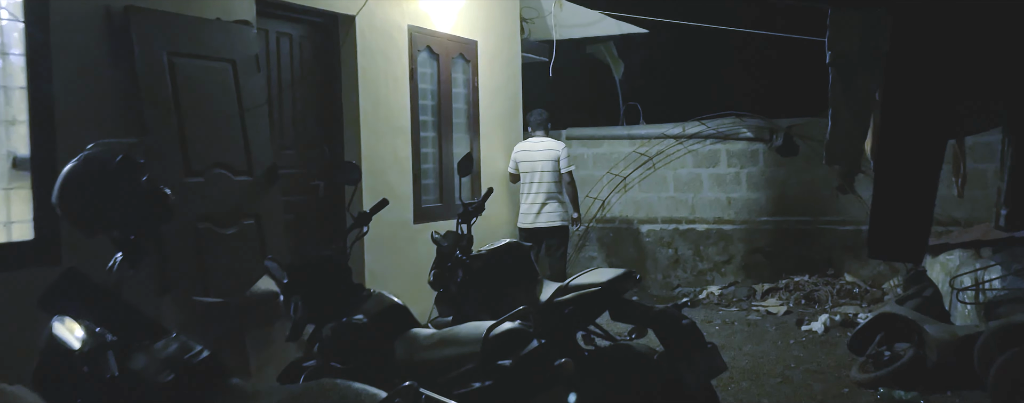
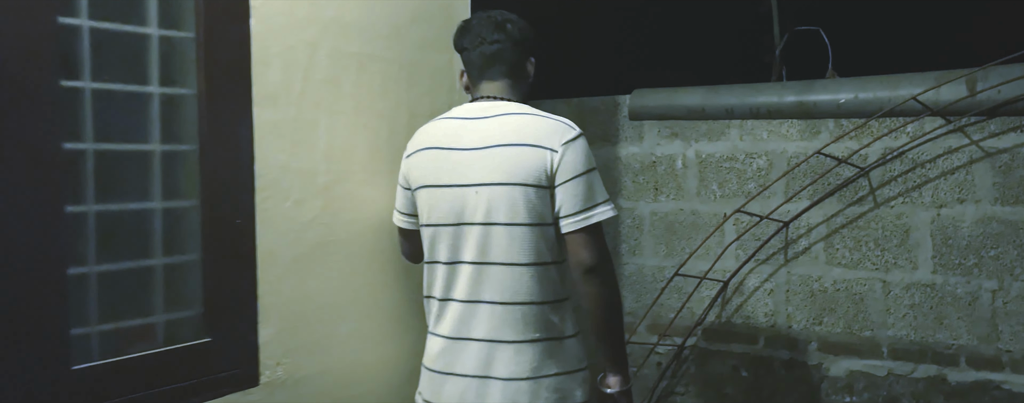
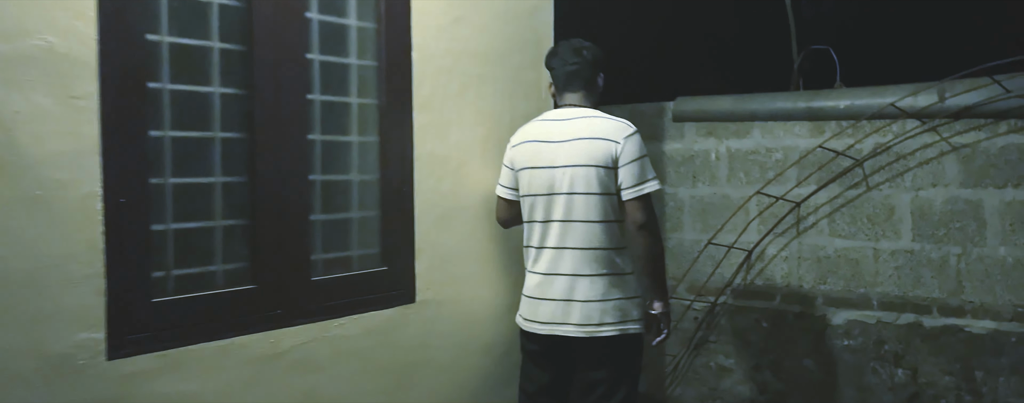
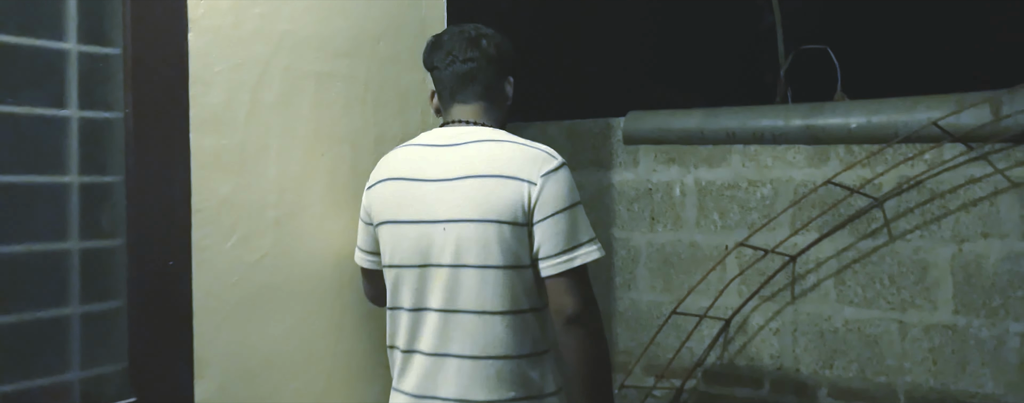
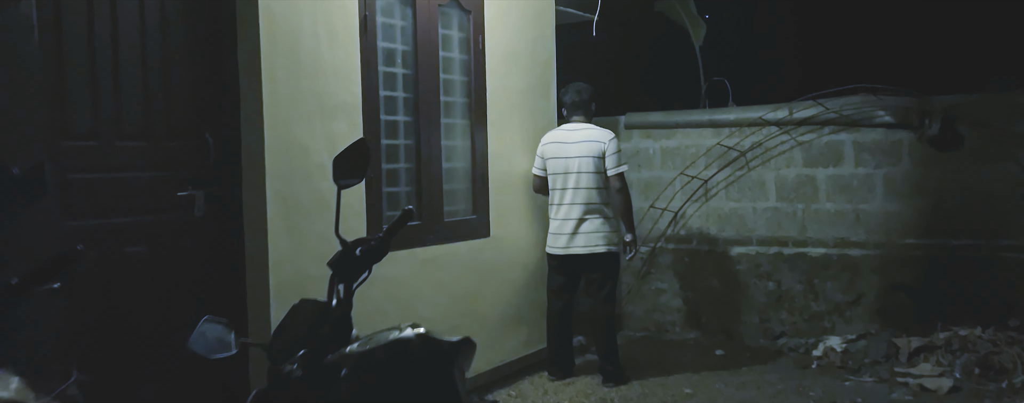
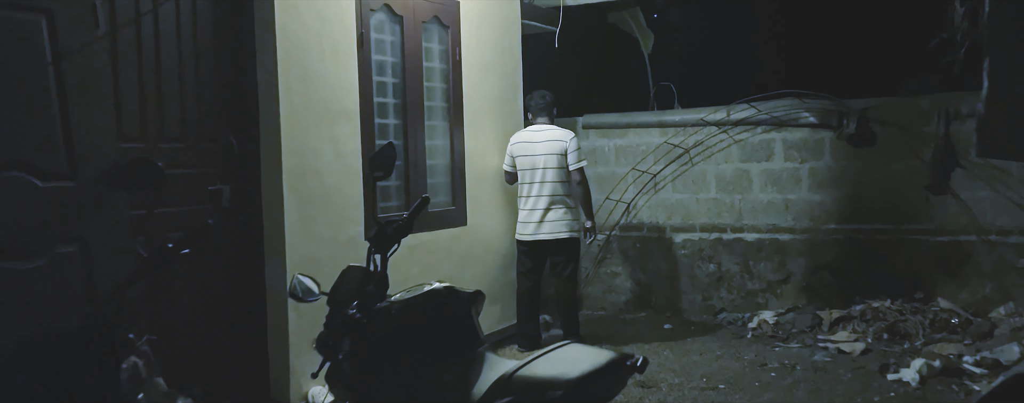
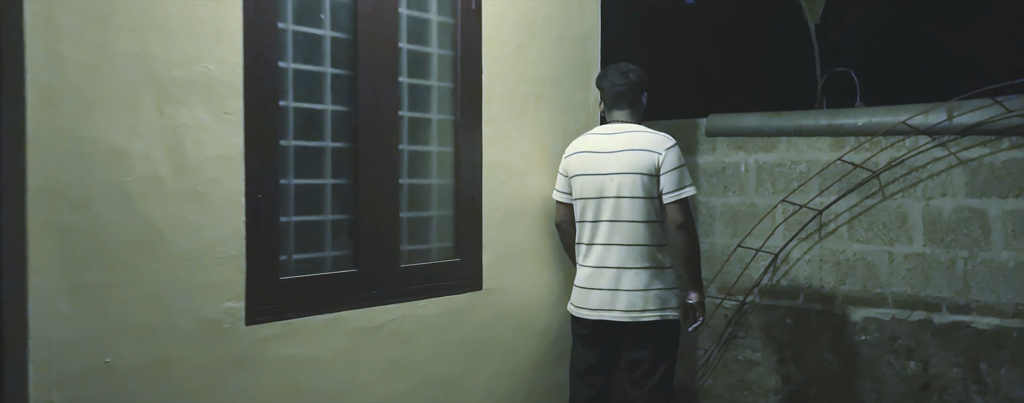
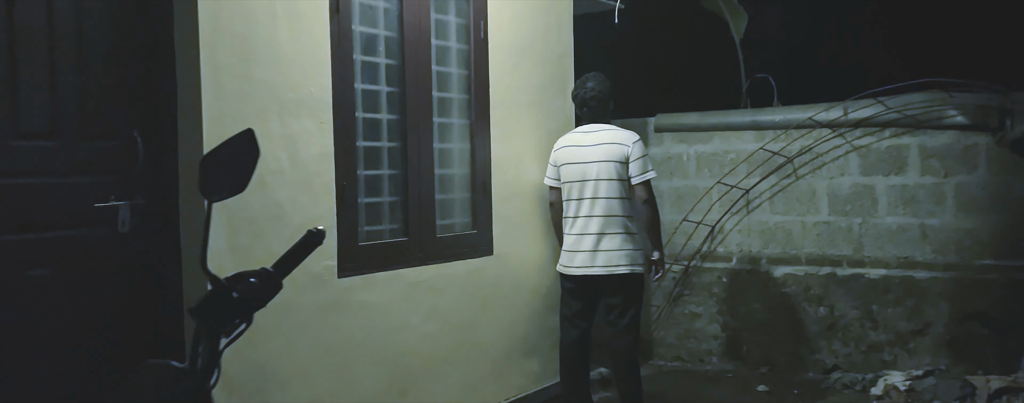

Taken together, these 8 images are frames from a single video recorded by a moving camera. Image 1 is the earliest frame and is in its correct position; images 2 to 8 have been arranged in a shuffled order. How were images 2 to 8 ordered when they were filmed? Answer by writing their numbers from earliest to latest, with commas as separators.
6, 5, 8, 7, 3, 2, 4
